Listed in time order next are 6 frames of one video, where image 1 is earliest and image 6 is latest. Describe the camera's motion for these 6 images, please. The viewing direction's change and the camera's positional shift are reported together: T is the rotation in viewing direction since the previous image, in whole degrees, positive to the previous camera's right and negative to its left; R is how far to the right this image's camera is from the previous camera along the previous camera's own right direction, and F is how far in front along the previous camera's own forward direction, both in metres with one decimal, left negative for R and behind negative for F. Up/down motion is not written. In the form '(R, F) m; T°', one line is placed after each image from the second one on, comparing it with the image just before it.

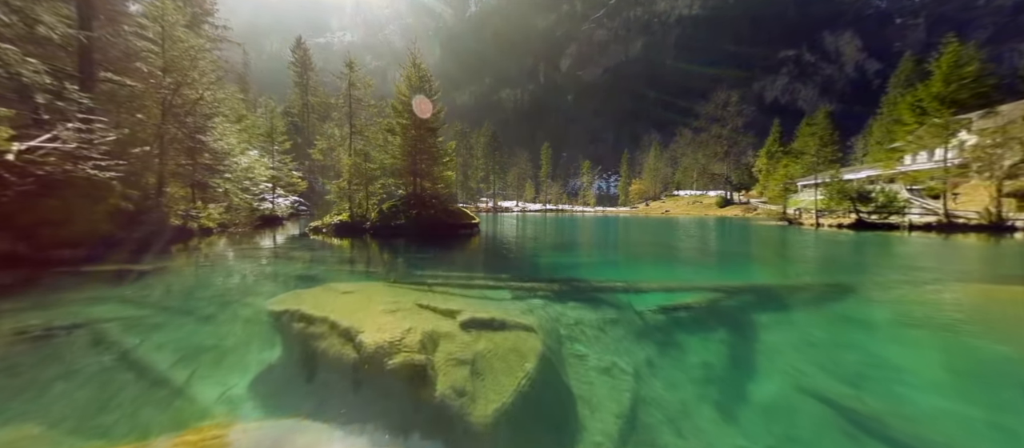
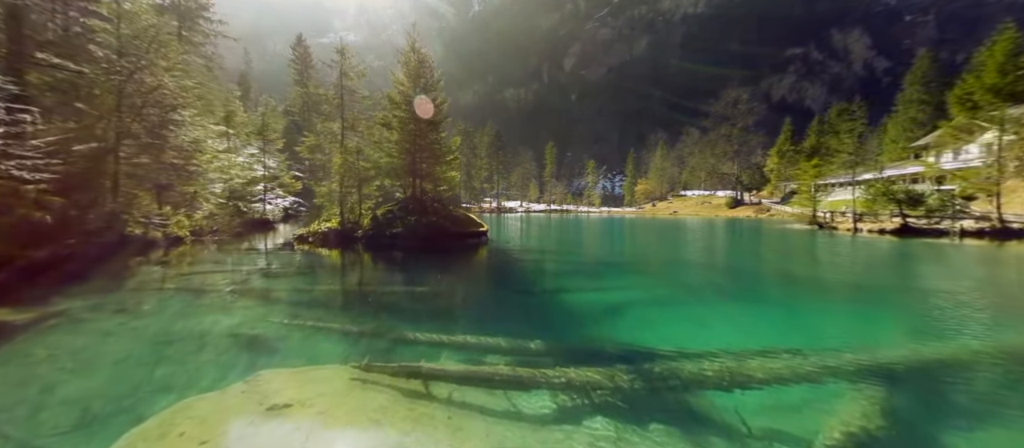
(-0.6, +2.8) m; 0°
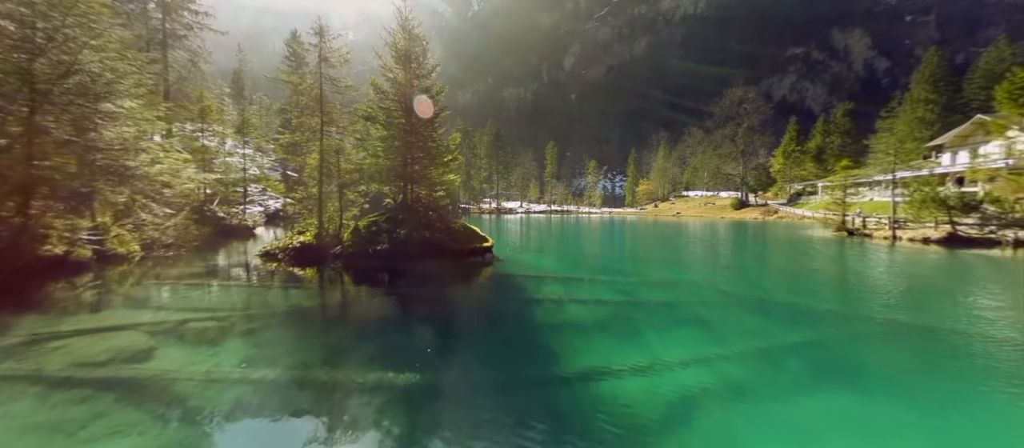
(-0.5, +3.0) m; 0°
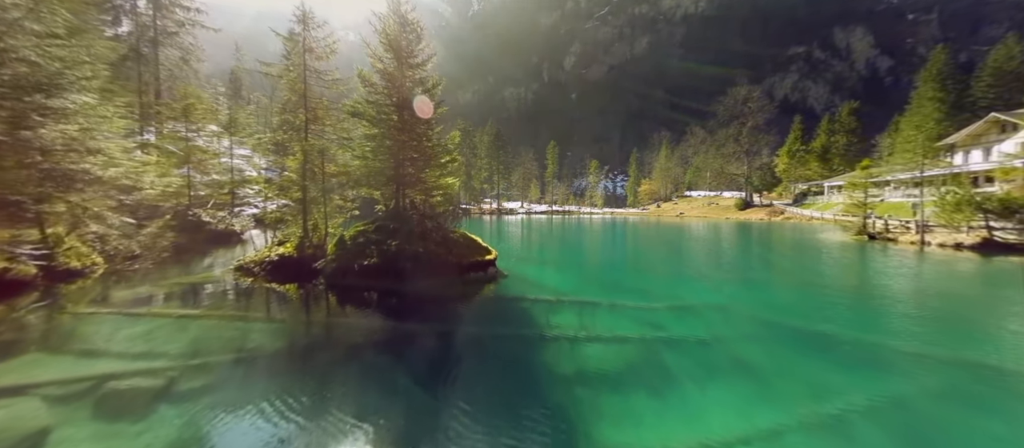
(-0.2, +1.7) m; 0°
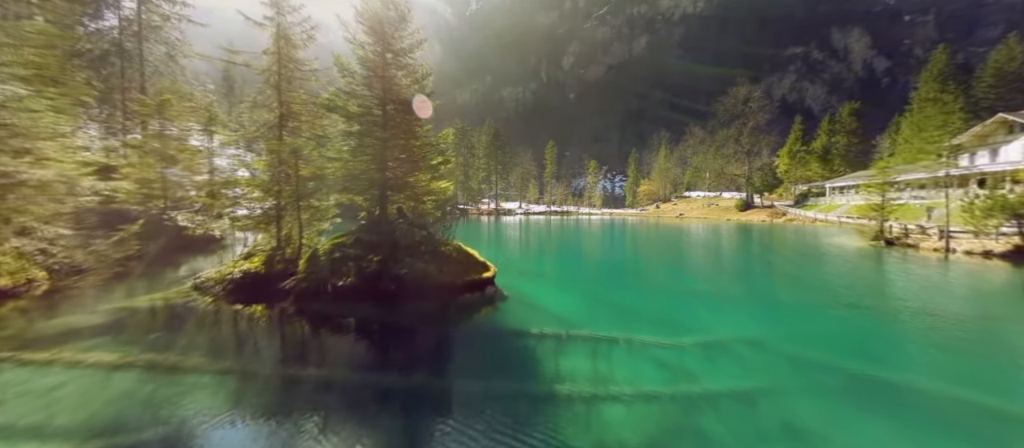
(-0.1, +1.8) m; 0°
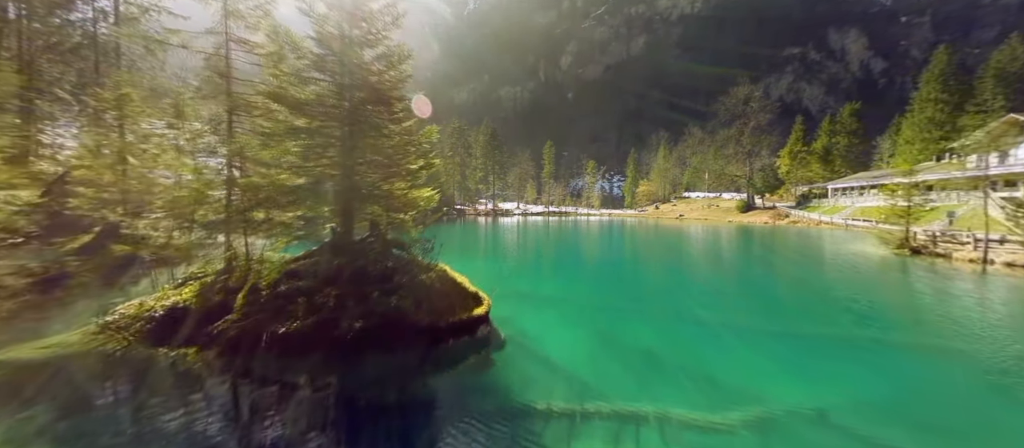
(0.0, +2.4) m; 0°
